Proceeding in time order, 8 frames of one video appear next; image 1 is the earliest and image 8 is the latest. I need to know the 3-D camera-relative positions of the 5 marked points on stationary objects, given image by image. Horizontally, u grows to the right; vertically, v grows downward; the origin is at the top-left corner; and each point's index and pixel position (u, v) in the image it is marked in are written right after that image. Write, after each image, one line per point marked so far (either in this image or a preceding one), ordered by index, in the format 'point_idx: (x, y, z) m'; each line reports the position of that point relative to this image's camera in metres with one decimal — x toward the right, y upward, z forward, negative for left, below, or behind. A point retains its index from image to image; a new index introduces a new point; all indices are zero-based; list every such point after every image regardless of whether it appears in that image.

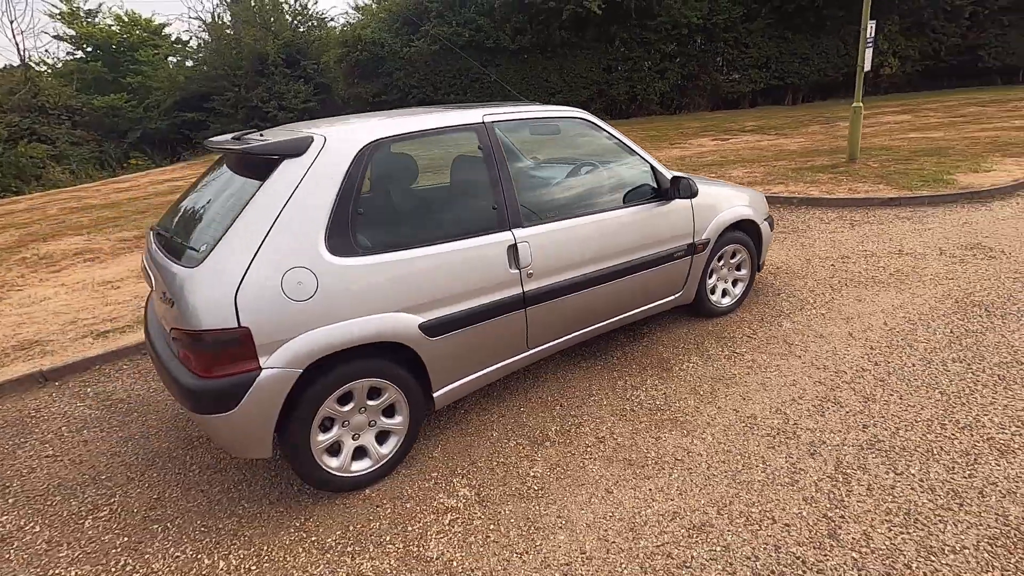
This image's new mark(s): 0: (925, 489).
0: (+1.8, -0.9, +2.3) m
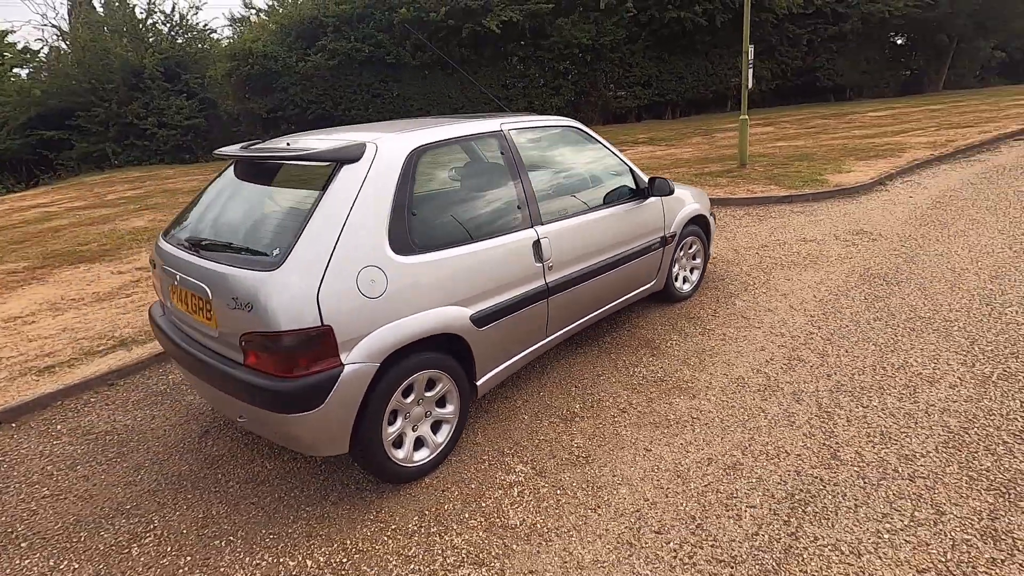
0: (+2.1, -0.7, +2.9) m
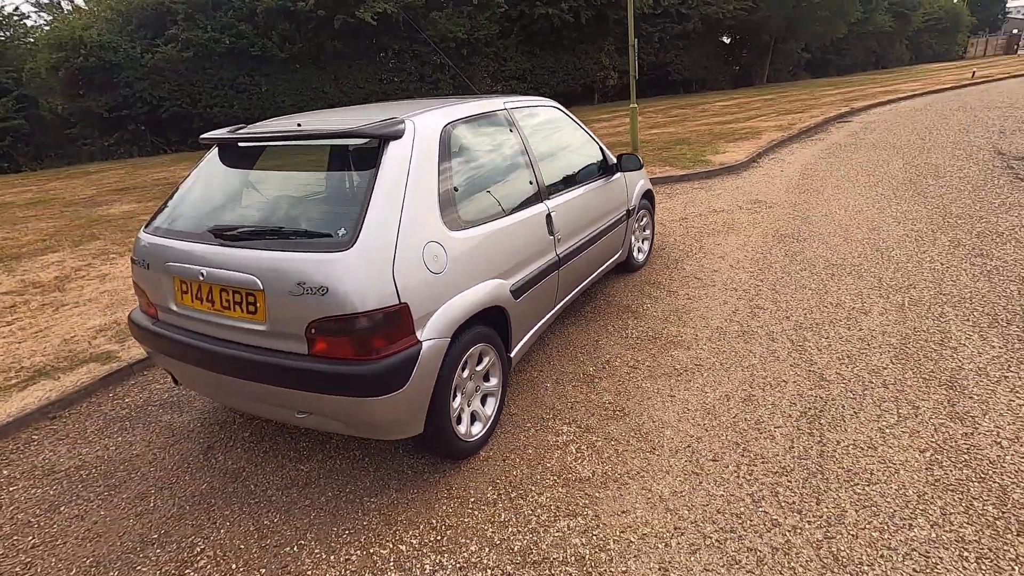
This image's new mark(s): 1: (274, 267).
0: (+2.2, -0.3, +3.5) m
1: (-1.0, +0.1, +2.1) m
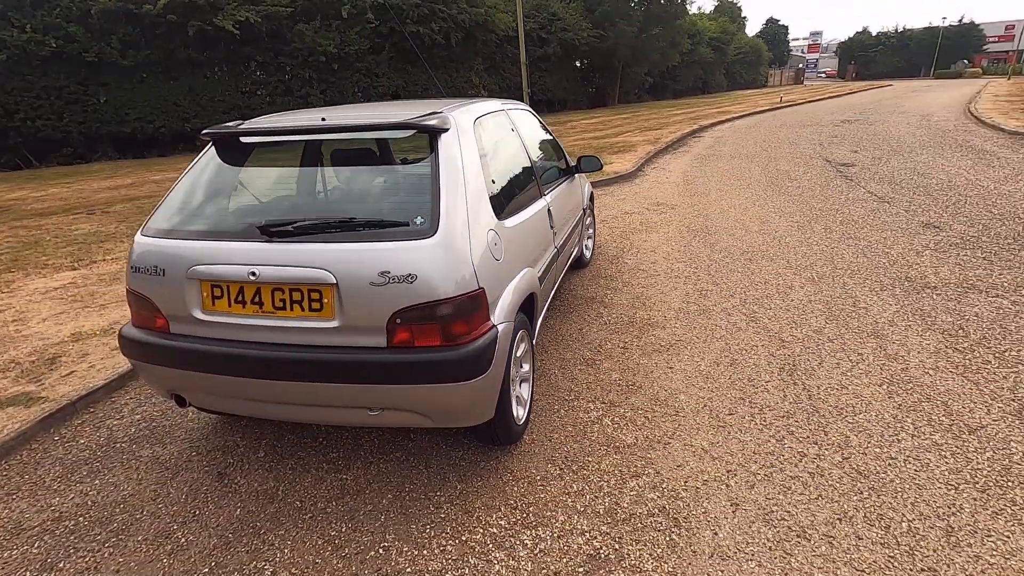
0: (+2.1, -0.2, +4.1) m
1: (-0.6, +0.1, +2.1) m
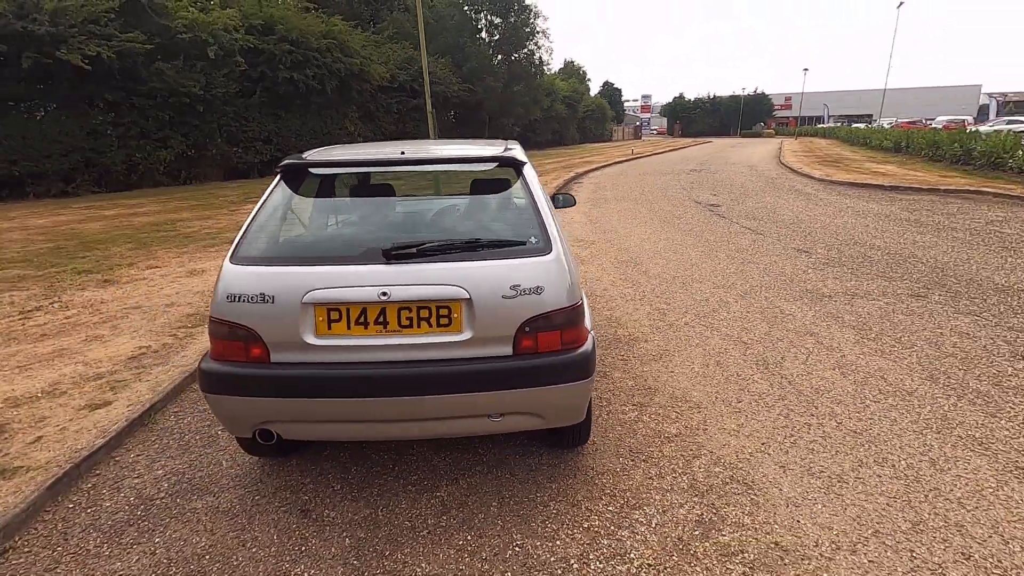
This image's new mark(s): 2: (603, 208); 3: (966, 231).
0: (+2.0, -0.3, +4.9) m
1: (-0.2, +0.1, +2.3) m
2: (+2.1, +1.8, +12.3) m
3: (+7.2, +0.9, +8.5) m
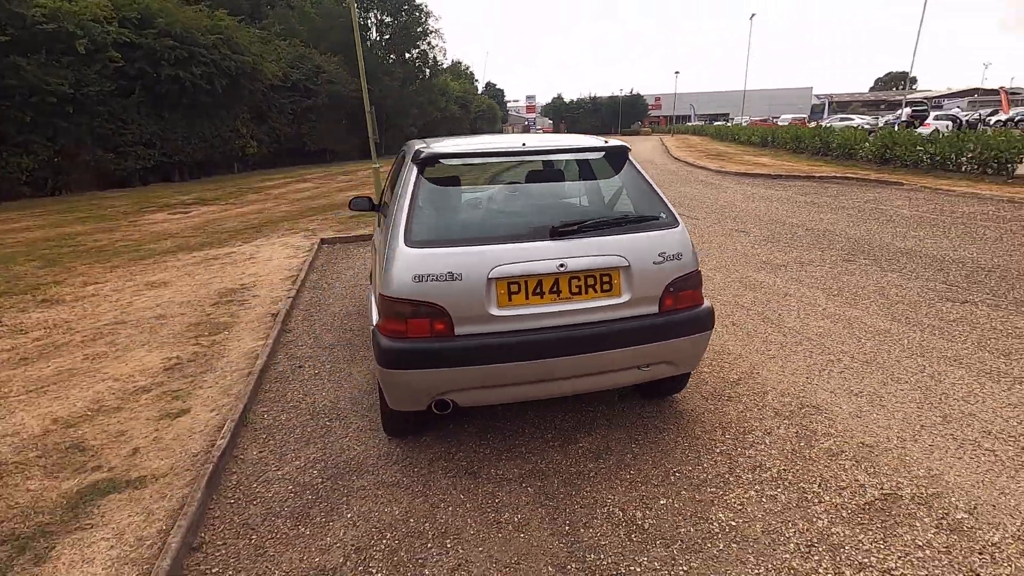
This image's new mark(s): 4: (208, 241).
0: (+2.2, 0.0, +5.7) m
1: (+0.6, +0.2, +2.6) m
2: (+0.7, +2.1, +12.9) m
3: (+6.5, +1.5, +10.2) m
4: (-5.9, +0.9, +10.3) m
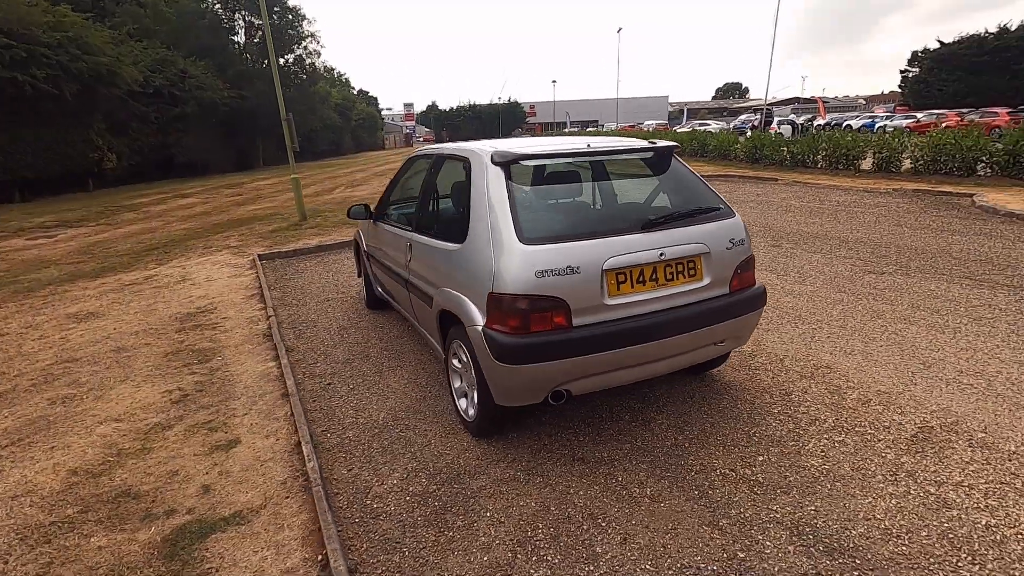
0: (+2.0, +0.1, +6.2) m
1: (+1.0, +0.3, +2.9) m
2: (-1.1, +1.9, +13.0) m
3: (+5.2, +1.8, +11.5) m
4: (-6.9, +0.4, +9.1) m
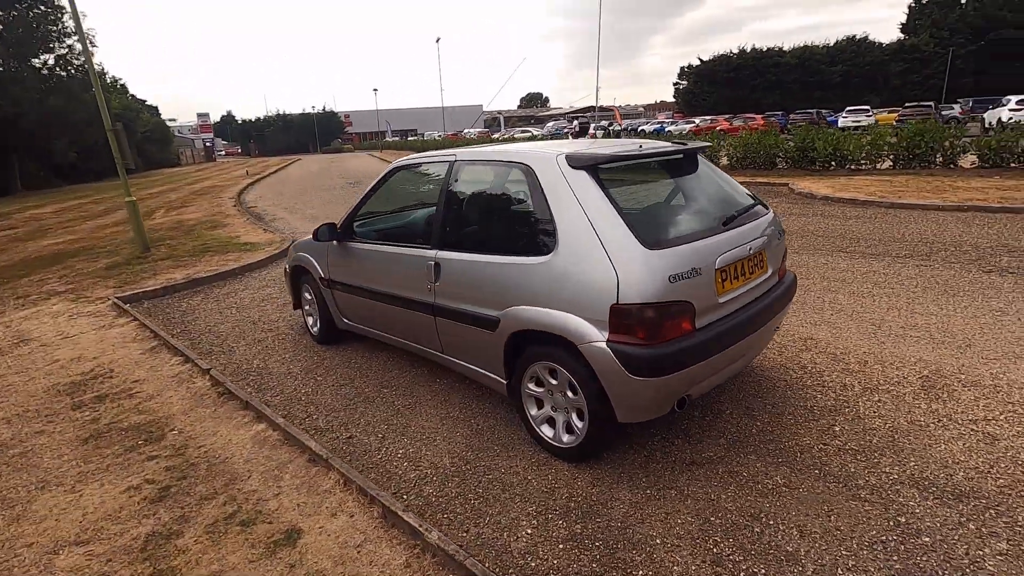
0: (+1.4, +0.2, +6.5) m
1: (+1.4, +0.4, +3.1) m
2: (-3.8, +1.5, +12.0) m
3: (+2.6, +2.1, +12.5) m
4: (-7.9, -0.6, +6.6) m
